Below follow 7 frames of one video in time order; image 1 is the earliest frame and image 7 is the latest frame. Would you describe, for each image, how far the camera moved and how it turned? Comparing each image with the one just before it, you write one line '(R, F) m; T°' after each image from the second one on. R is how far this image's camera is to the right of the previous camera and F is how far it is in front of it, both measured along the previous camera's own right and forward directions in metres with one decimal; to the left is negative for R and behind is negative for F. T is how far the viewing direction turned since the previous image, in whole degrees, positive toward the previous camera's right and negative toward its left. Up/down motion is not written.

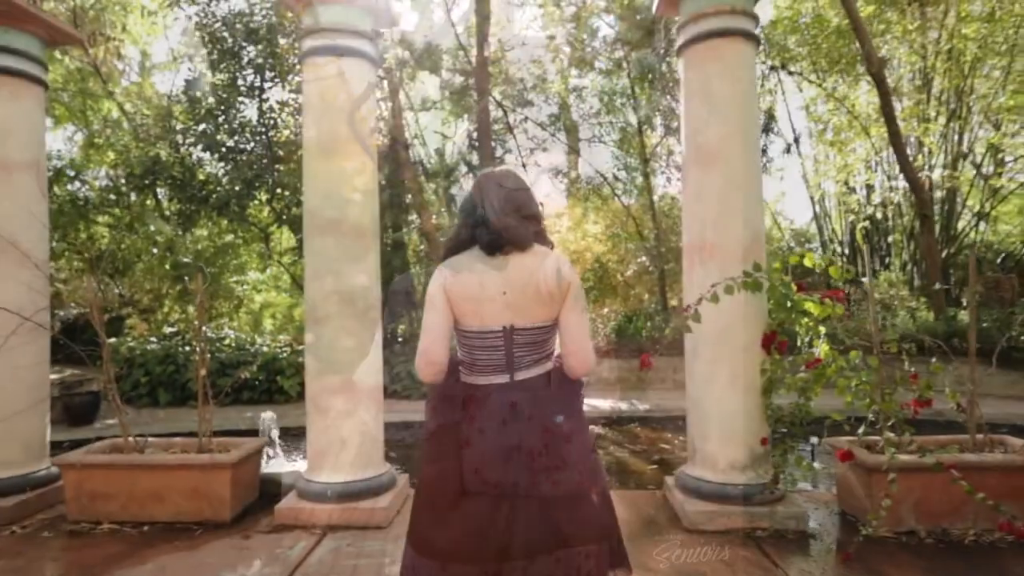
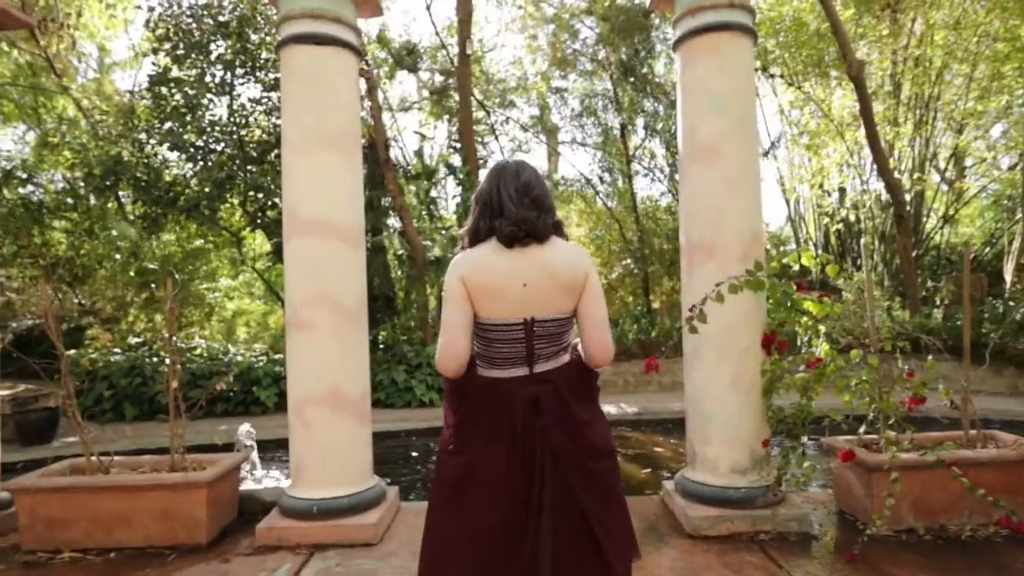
(-0.1, +0.1) m; +2°
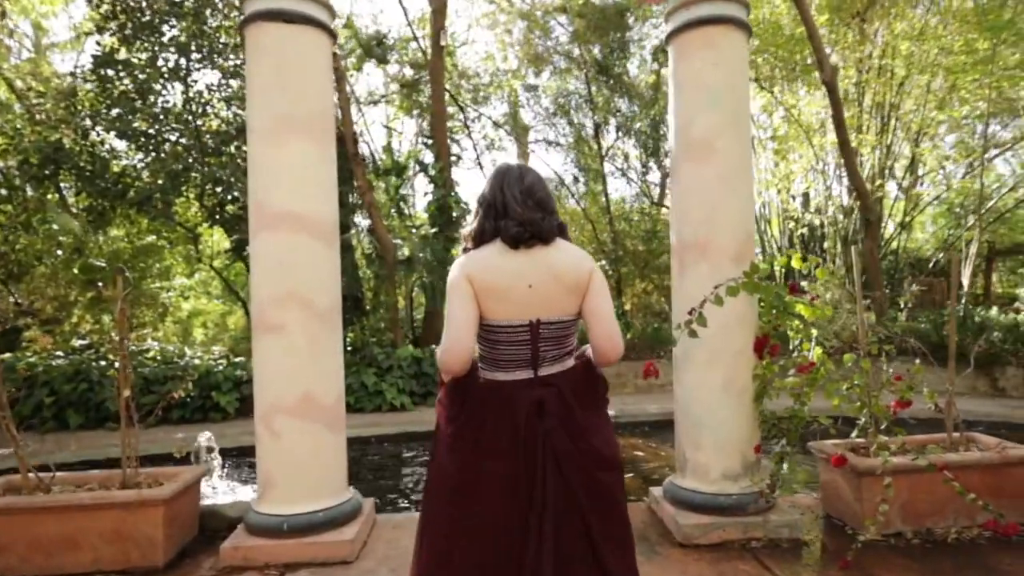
(-0.1, +0.2) m; +3°
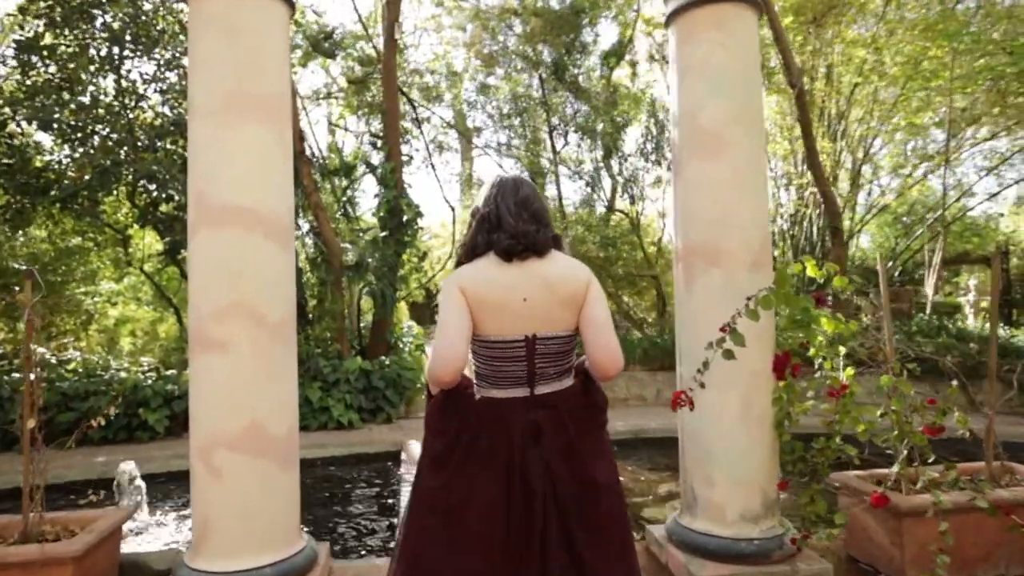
(-0.2, +0.4) m; +5°
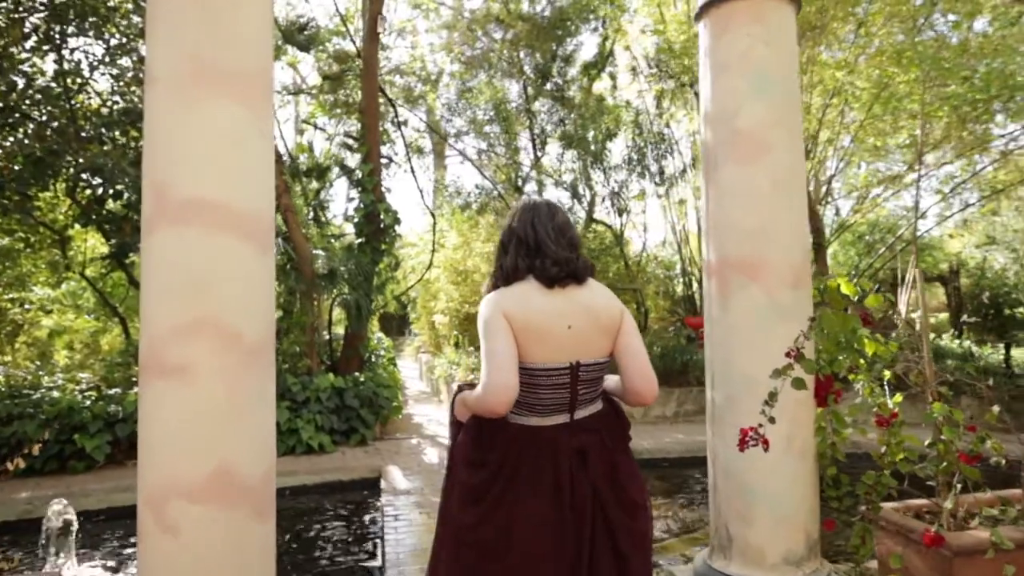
(-0.2, +0.4) m; +3°
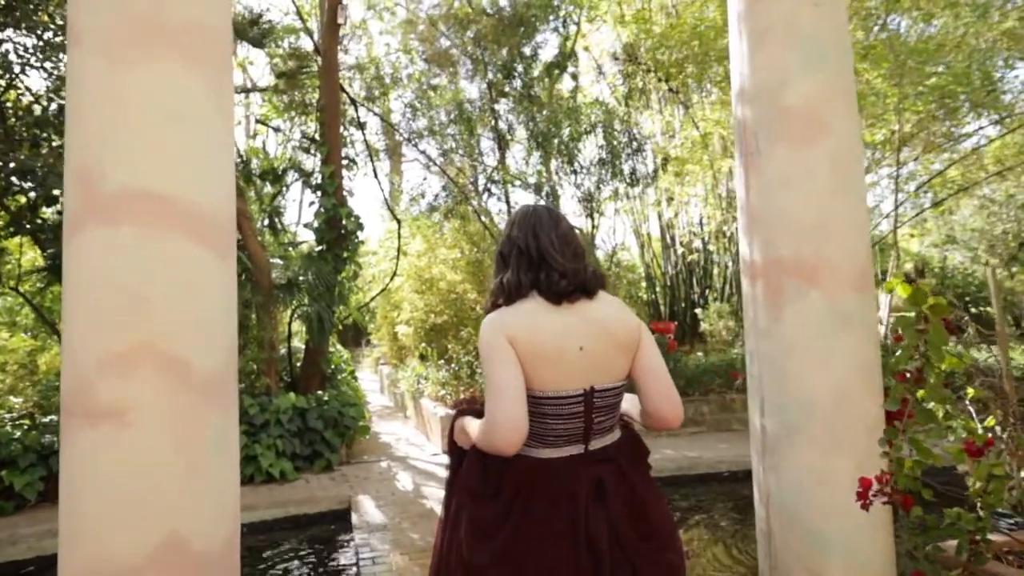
(-0.2, +0.4) m; +4°
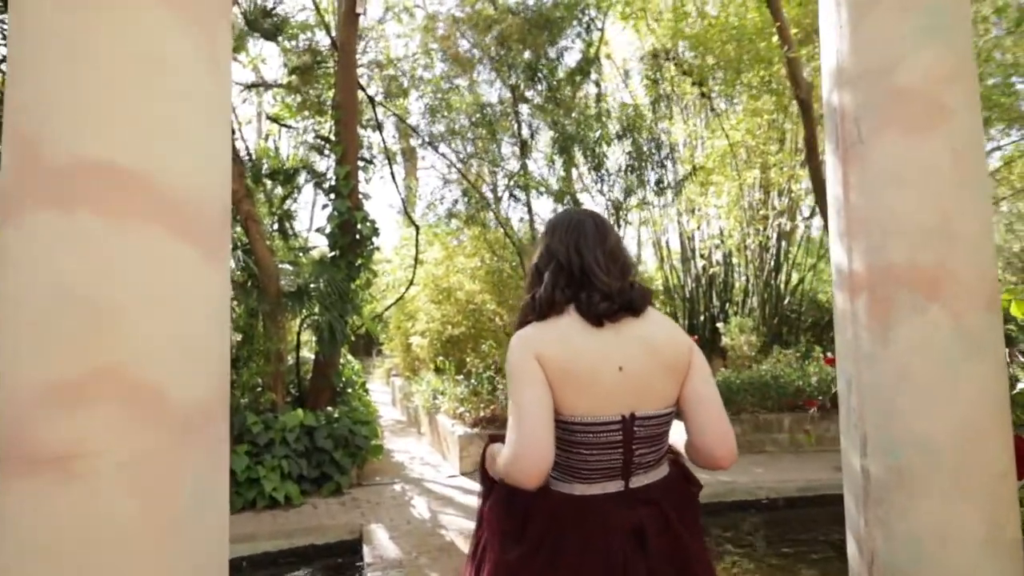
(-0.1, +0.4) m; -1°
